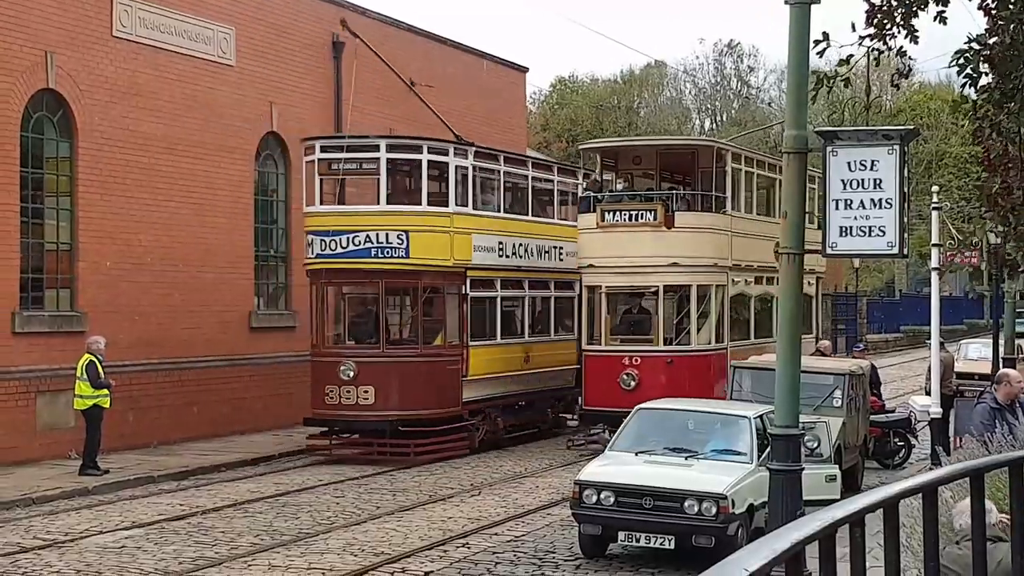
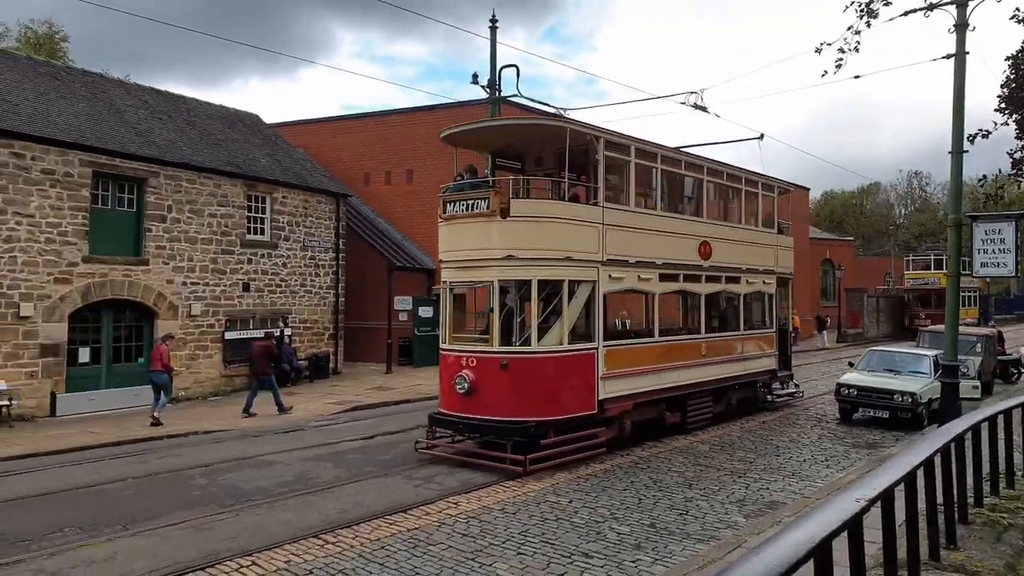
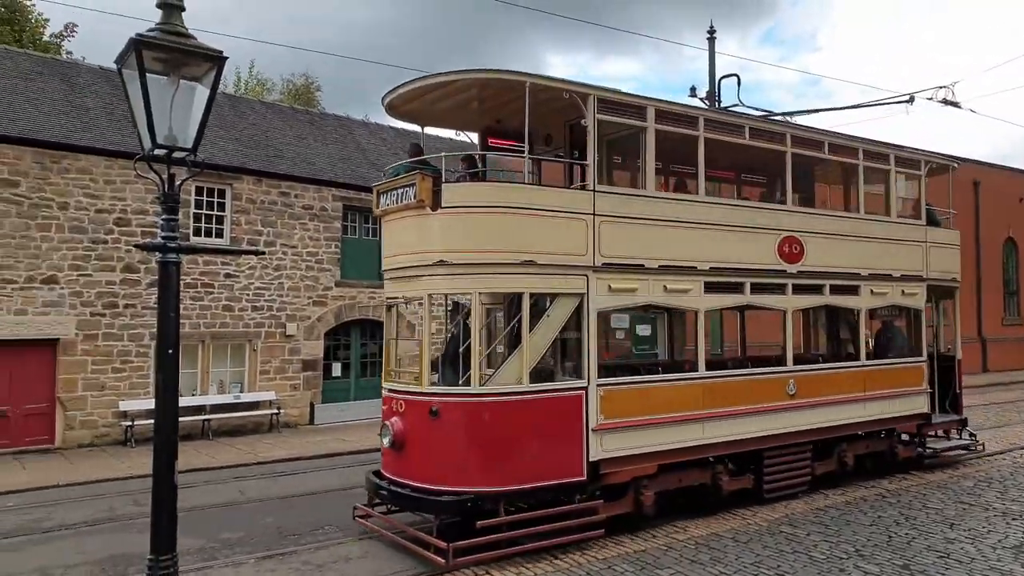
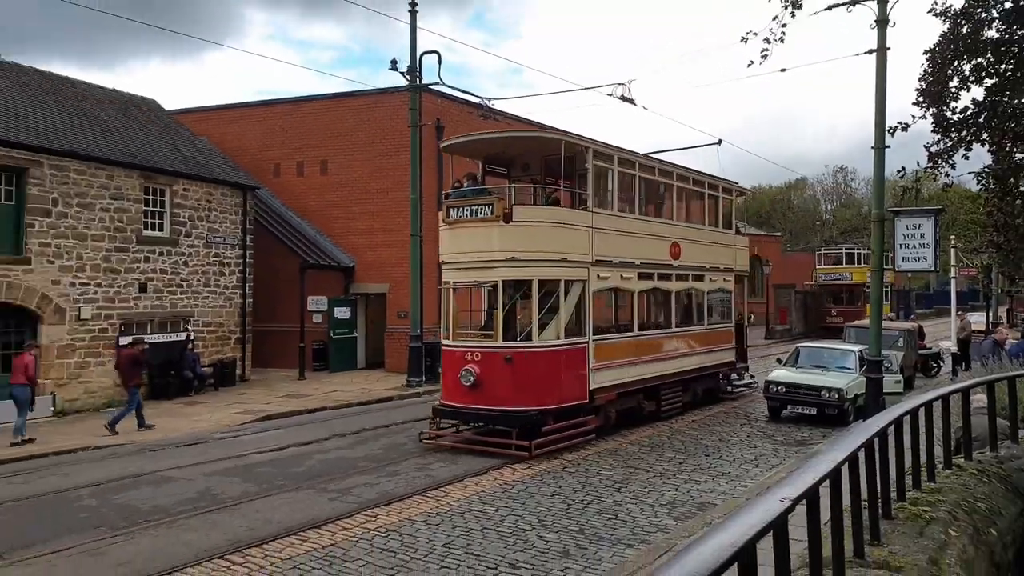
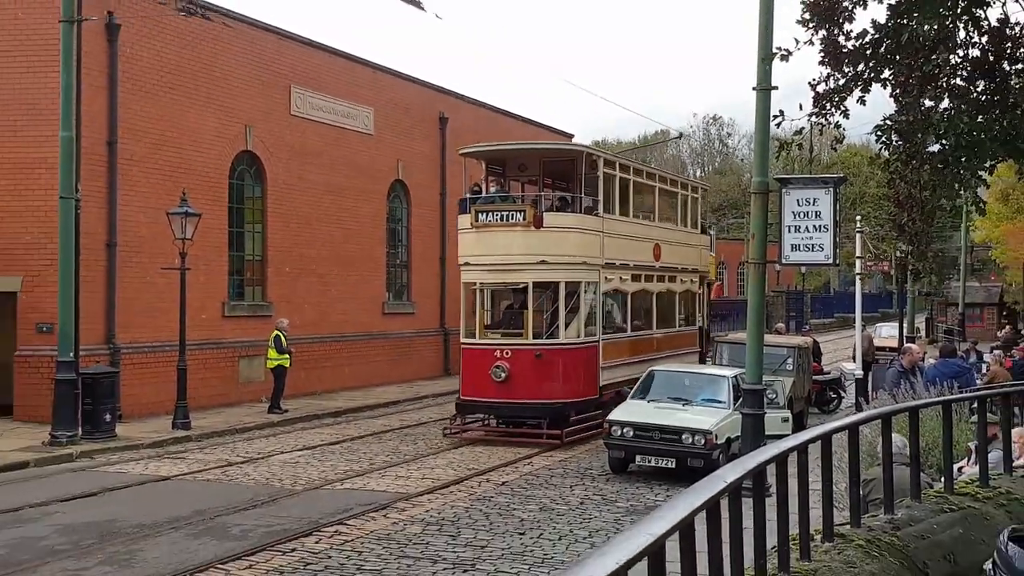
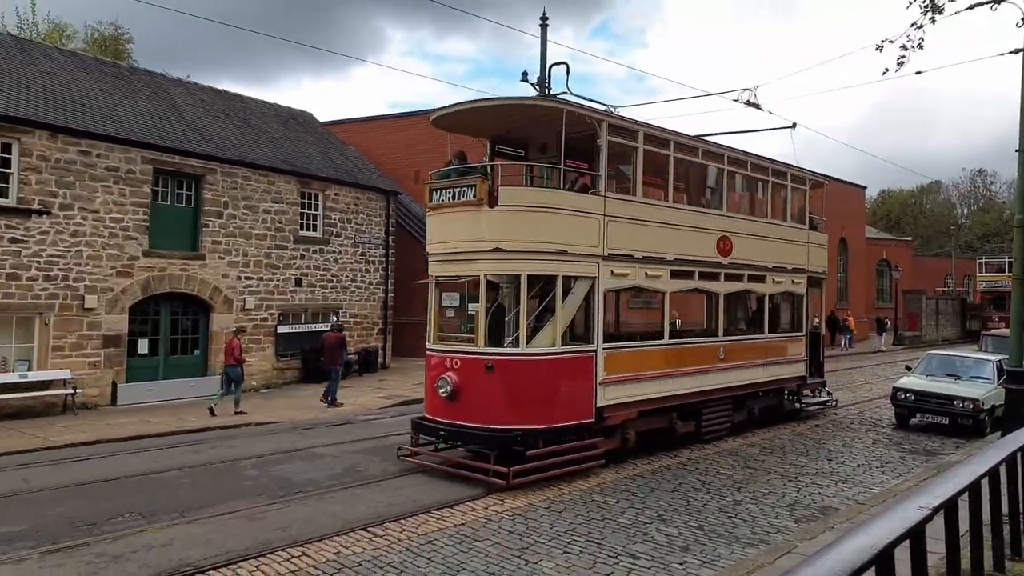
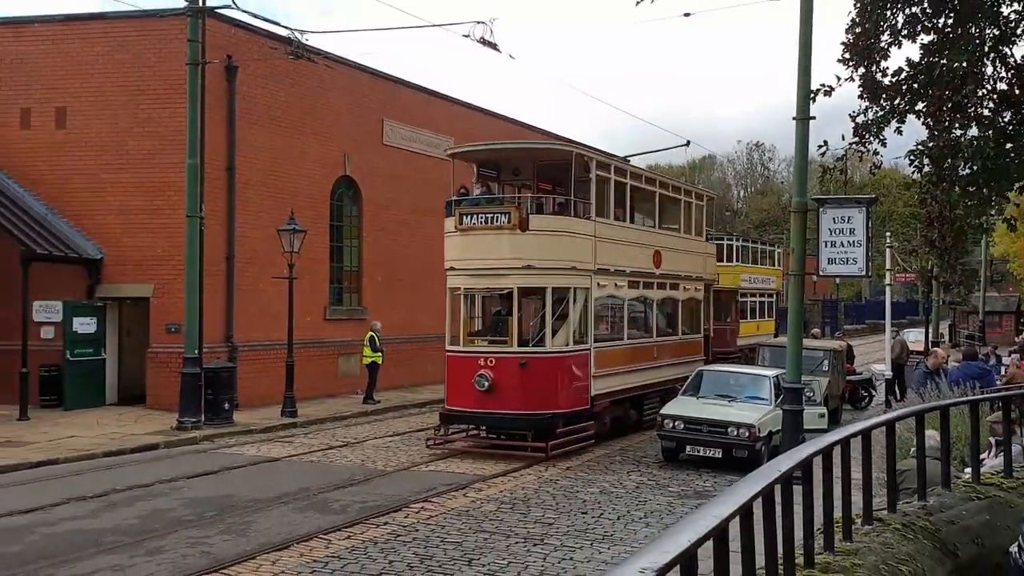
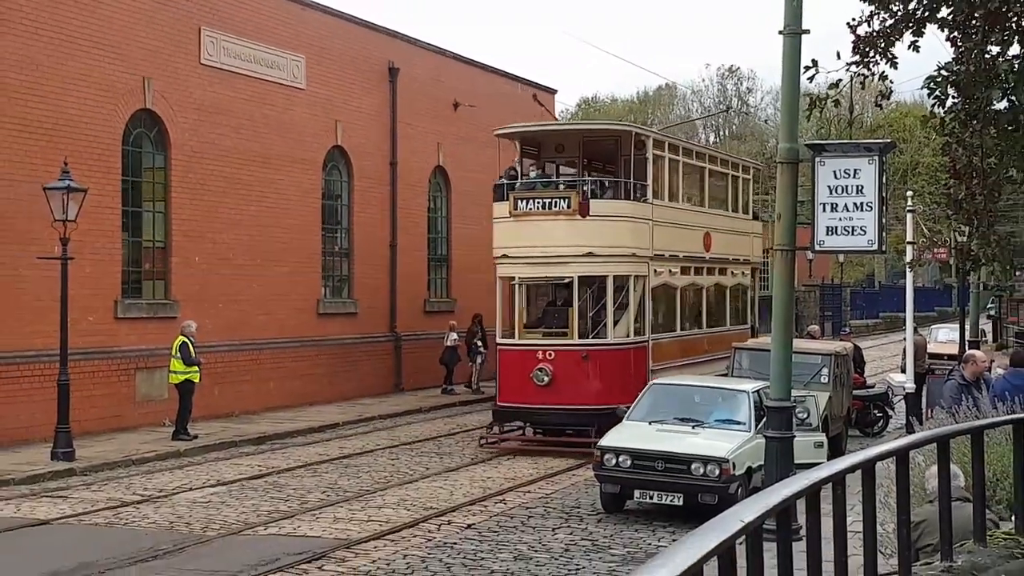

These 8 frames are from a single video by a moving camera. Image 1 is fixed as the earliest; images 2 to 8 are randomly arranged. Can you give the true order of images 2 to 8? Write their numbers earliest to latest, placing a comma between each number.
8, 5, 7, 4, 2, 6, 3
